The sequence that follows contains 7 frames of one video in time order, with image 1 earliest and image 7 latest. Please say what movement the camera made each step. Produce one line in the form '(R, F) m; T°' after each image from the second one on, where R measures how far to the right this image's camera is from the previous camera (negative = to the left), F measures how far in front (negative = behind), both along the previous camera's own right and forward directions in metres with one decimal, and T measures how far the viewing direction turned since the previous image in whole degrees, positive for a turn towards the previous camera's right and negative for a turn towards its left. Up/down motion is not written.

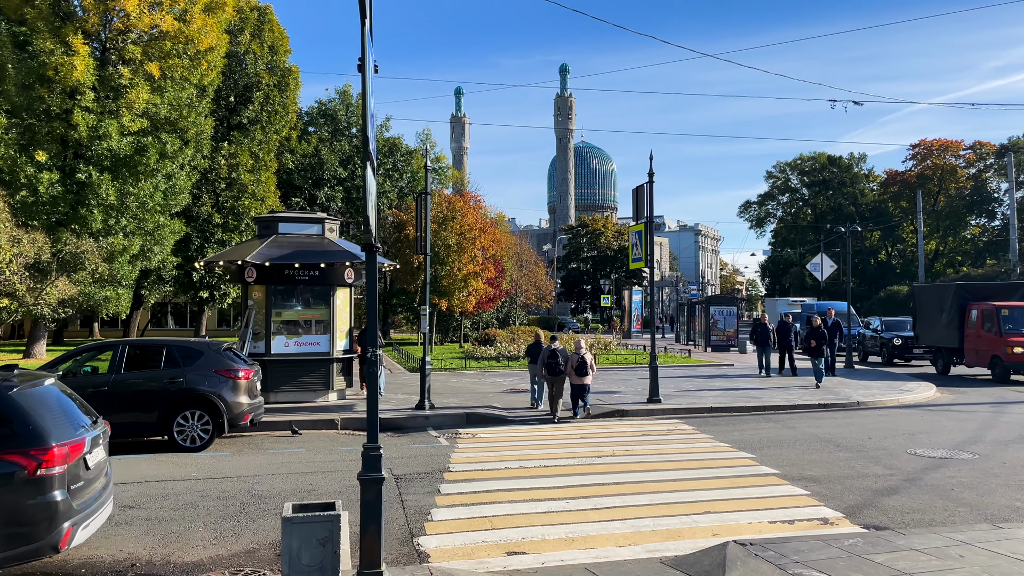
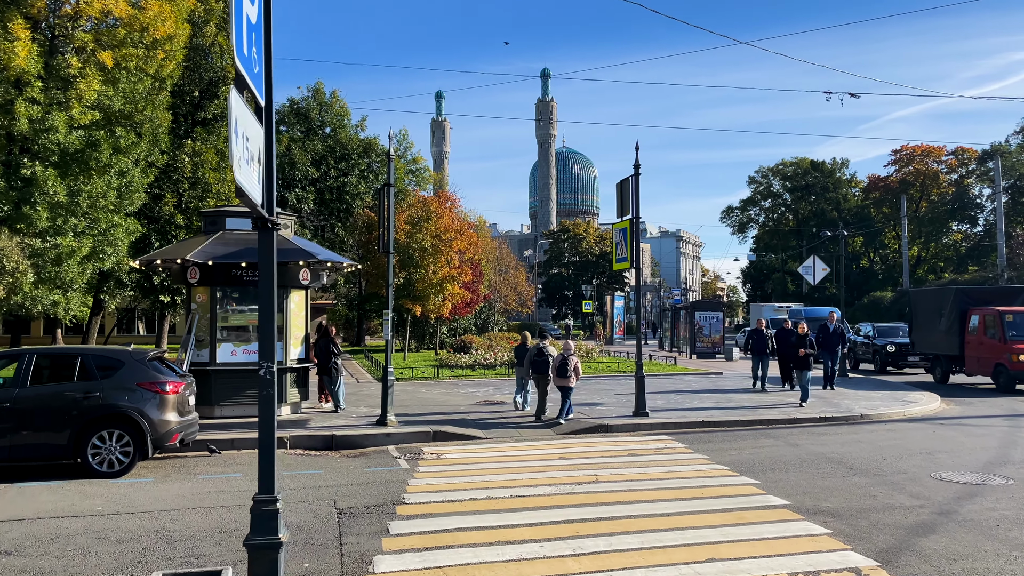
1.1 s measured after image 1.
(+0.2, +1.4) m; +1°
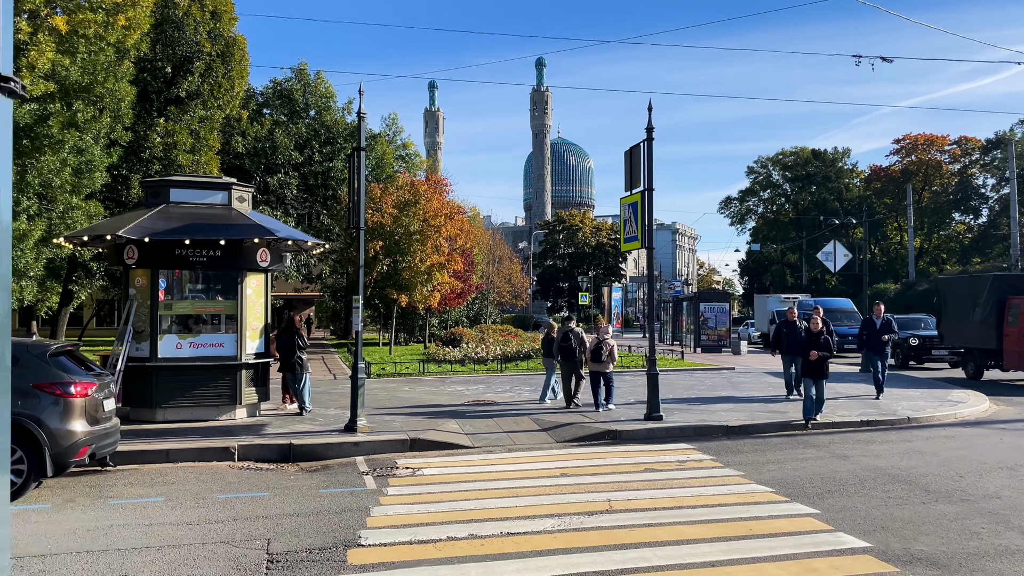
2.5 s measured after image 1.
(0.0, +1.9) m; 0°
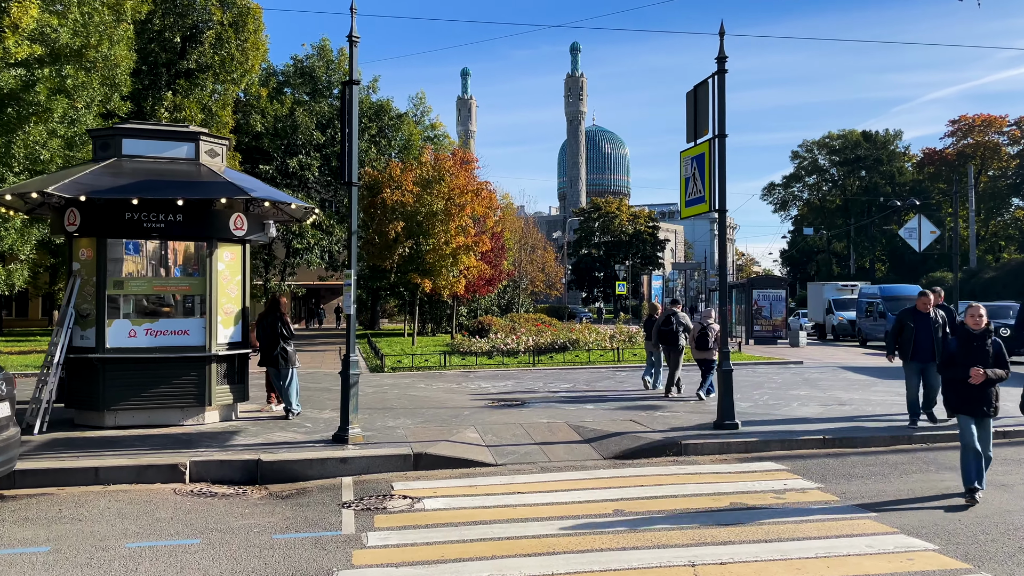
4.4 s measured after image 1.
(0.0, +2.4) m; -2°
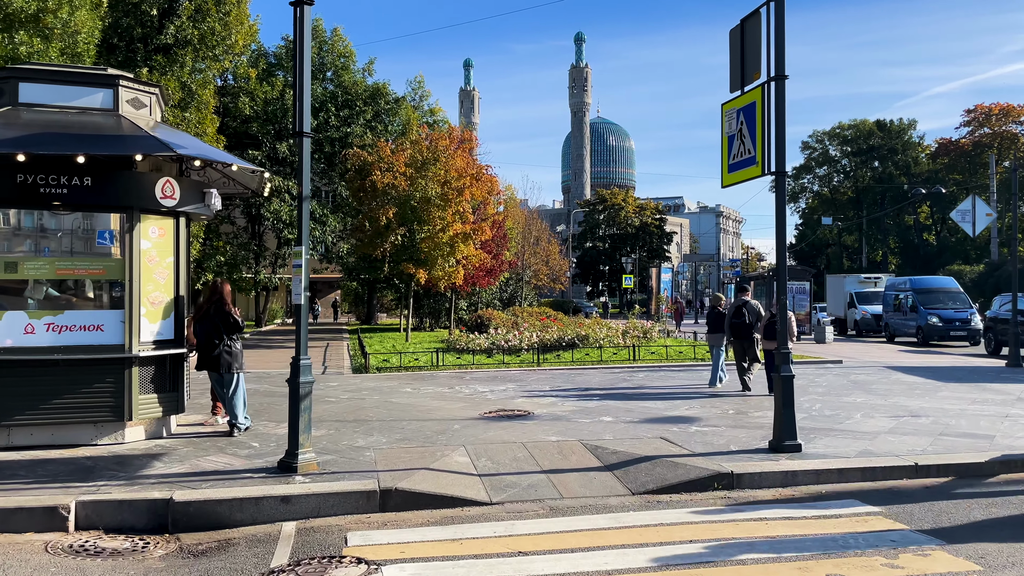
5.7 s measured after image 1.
(0.0, +2.0) m; 0°
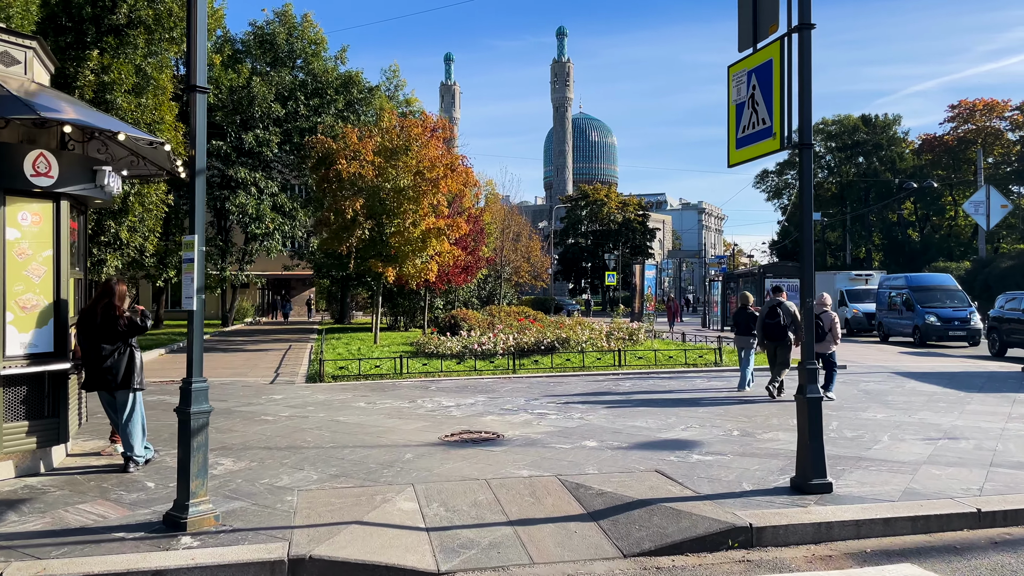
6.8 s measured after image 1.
(+0.2, +1.5) m; +1°
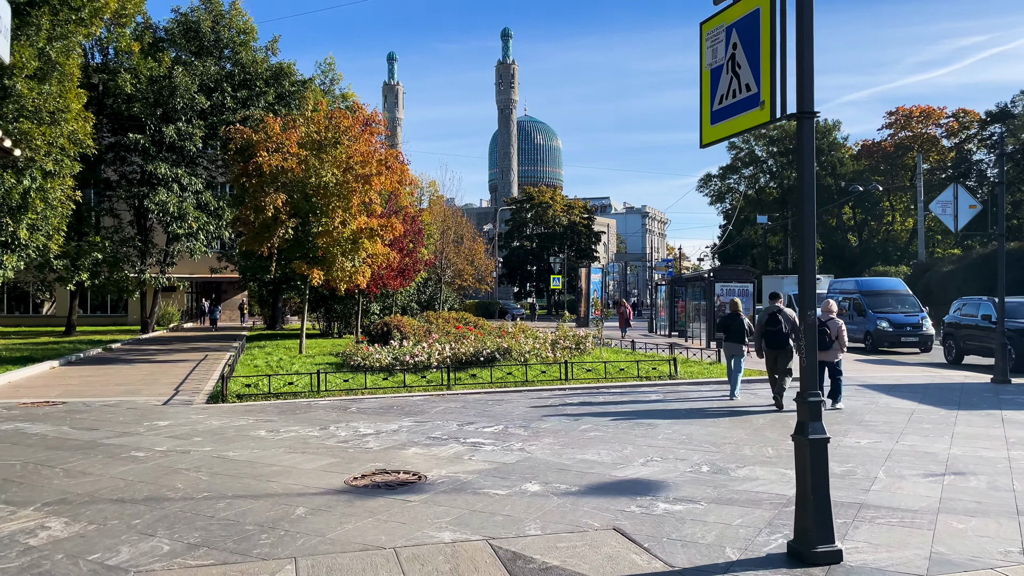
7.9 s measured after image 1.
(+0.2, +1.4) m; +4°
